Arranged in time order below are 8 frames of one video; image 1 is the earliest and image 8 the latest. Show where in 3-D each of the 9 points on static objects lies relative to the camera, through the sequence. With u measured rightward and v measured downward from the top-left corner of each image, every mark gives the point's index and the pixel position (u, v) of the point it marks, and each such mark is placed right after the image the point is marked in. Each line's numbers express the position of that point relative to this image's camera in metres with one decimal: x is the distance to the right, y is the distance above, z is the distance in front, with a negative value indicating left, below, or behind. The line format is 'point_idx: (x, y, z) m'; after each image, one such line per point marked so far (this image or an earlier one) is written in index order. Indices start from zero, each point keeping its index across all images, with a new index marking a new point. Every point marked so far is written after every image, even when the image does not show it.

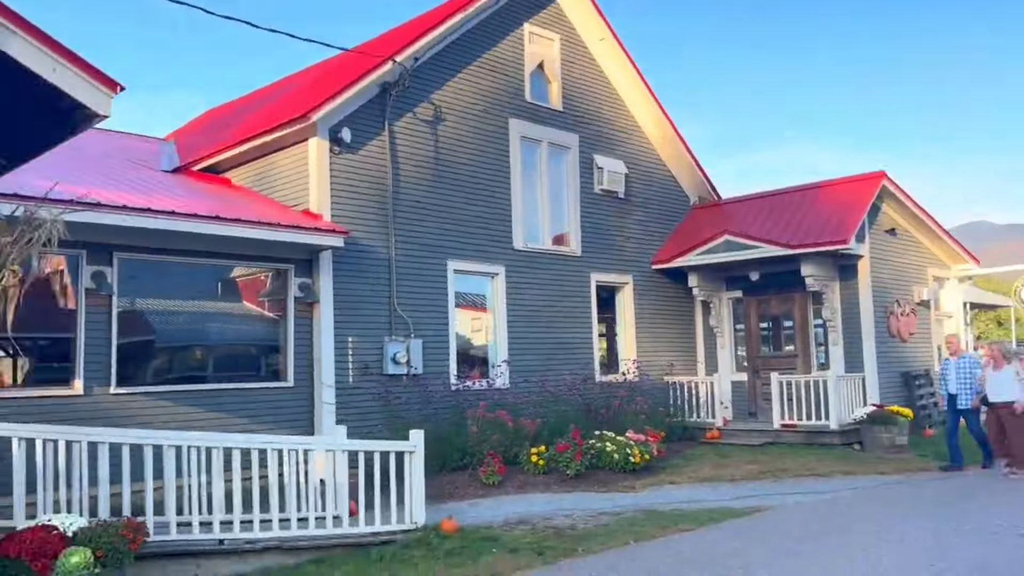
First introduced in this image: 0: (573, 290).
0: (+1.1, 0.0, +15.0) m
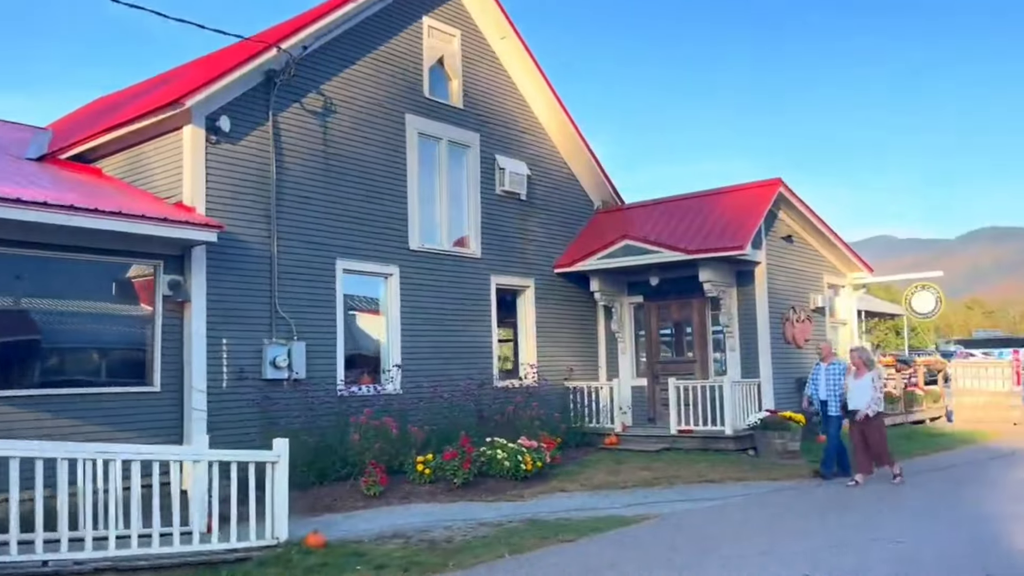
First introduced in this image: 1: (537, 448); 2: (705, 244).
0: (-0.7, -0.1, +14.5) m
1: (+0.4, -2.4, +11.9) m
2: (+3.4, +0.8, +14.6) m
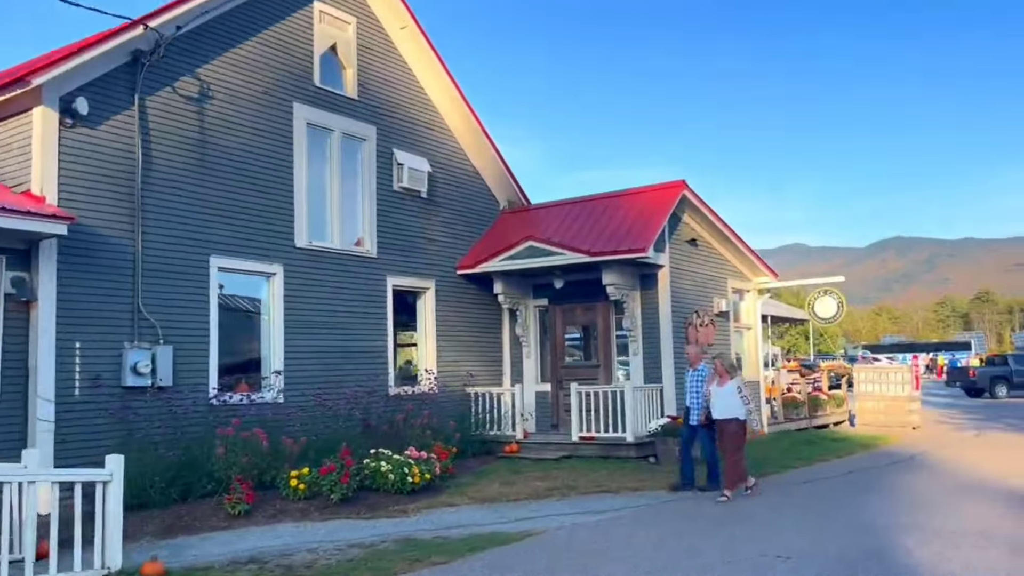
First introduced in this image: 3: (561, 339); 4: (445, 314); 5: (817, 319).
0: (-2.5, -0.1, +13.8) m
1: (-1.1, -2.4, +11.3) m
2: (+1.6, +0.7, +14.2) m
3: (+1.0, -1.0, +16.0) m
4: (-1.3, -0.5, +15.3) m
5: (+6.9, -0.7, +18.8) m
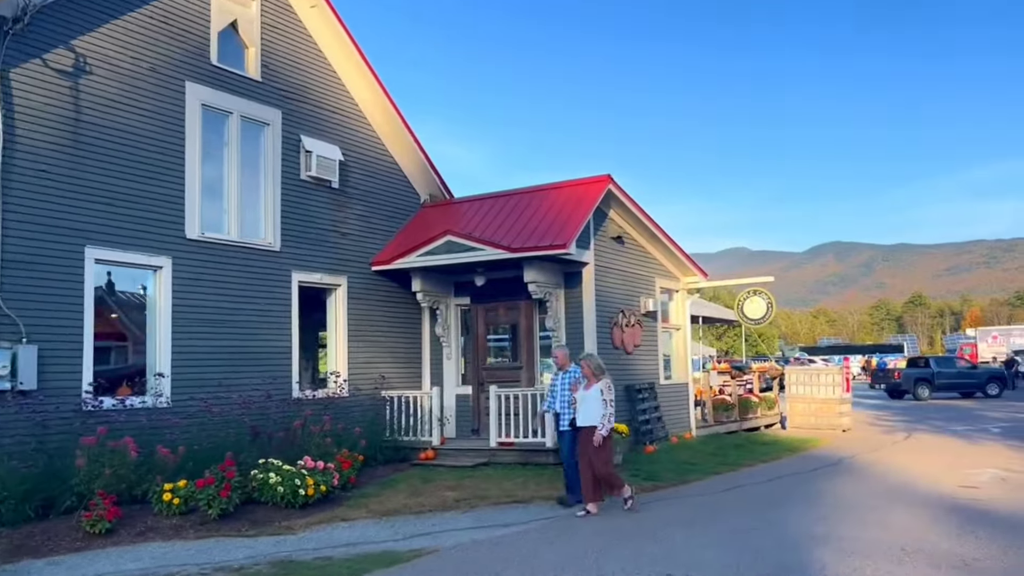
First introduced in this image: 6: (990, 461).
0: (-3.8, 0.0, +12.8) m
1: (-2.4, -2.3, +10.4) m
2: (+0.2, +0.8, +13.5) m
3: (-0.5, -0.9, +15.2) m
4: (-2.7, -0.4, +14.4) m
5: (+5.2, -0.7, +18.4) m
6: (+8.4, -3.0, +14.4) m
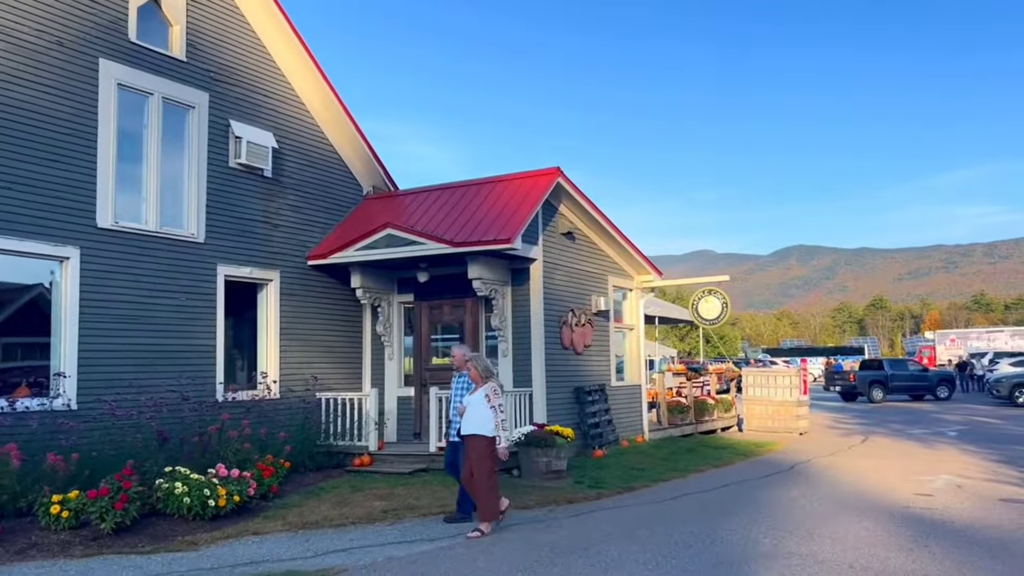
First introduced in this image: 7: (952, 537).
0: (-4.7, +0.1, +12.0) m
1: (-3.2, -2.2, +9.6) m
2: (-0.7, +0.8, +12.8) m
3: (-1.5, -0.9, +14.5) m
4: (-3.7, -0.3, +13.6) m
5: (+4.1, -0.7, +17.9) m
6: (+7.4, -3.1, +14.0) m
7: (+4.7, -2.6, +8.6) m
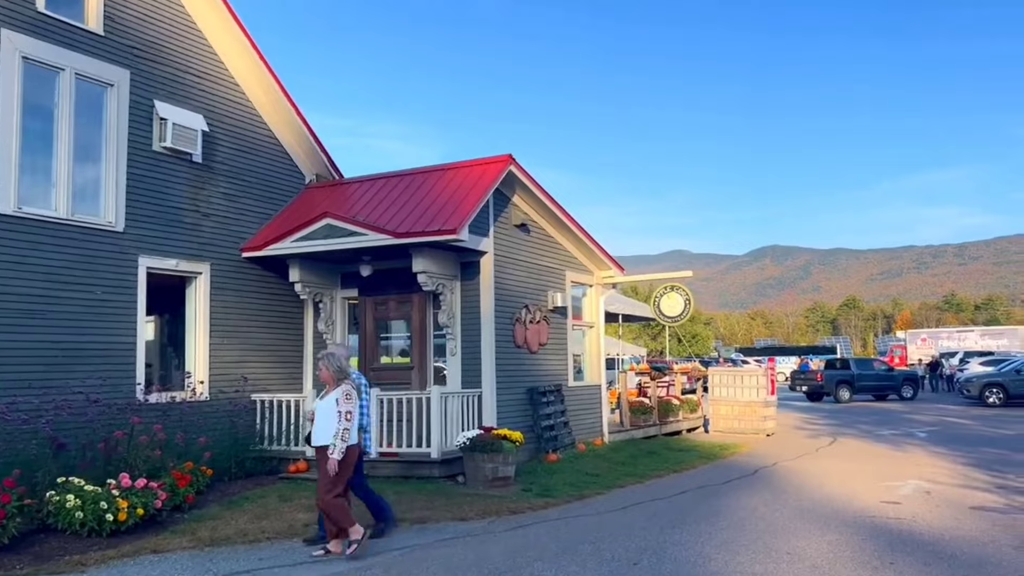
0: (-5.5, +0.1, +11.0) m
1: (-3.9, -2.1, +8.7) m
2: (-1.4, +0.9, +11.9) m
3: (-2.4, -0.8, +13.6) m
4: (-4.5, -0.2, +12.7) m
5: (+3.2, -0.6, +17.2) m
6: (+6.6, -3.0, +13.4) m
7: (+4.0, -2.5, +7.9) m
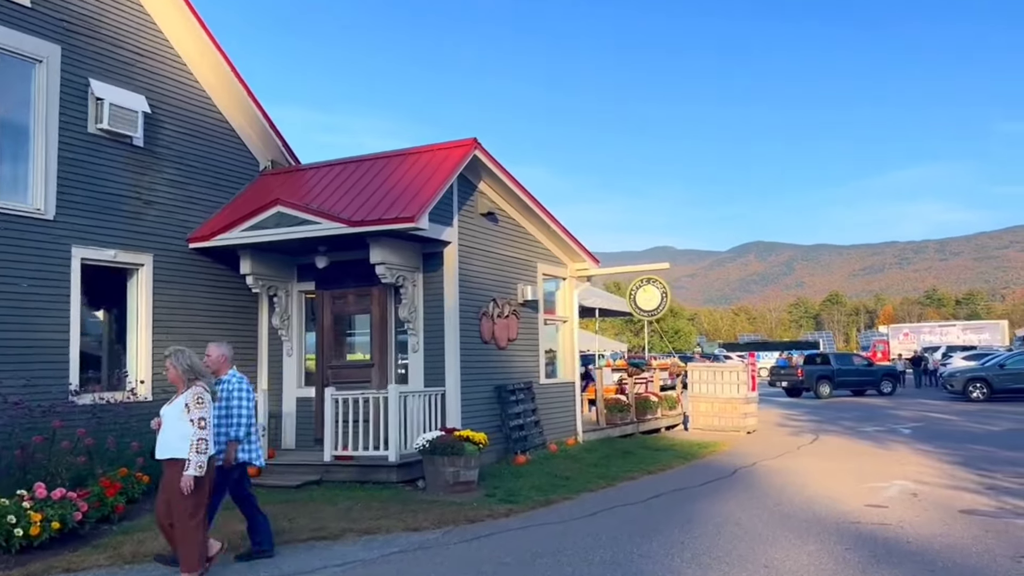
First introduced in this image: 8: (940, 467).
0: (-6.0, +0.2, +10.2) m
1: (-4.3, -2.0, +7.9) m
2: (-2.0, +1.0, +11.2) m
3: (-2.9, -0.7, +12.9) m
4: (-5.0, -0.1, +11.9) m
5: (+2.6, -0.5, +16.5) m
6: (+6.1, -2.8, +12.8) m
7: (+3.6, -2.4, +7.3) m
8: (+6.8, -2.8, +13.0) m
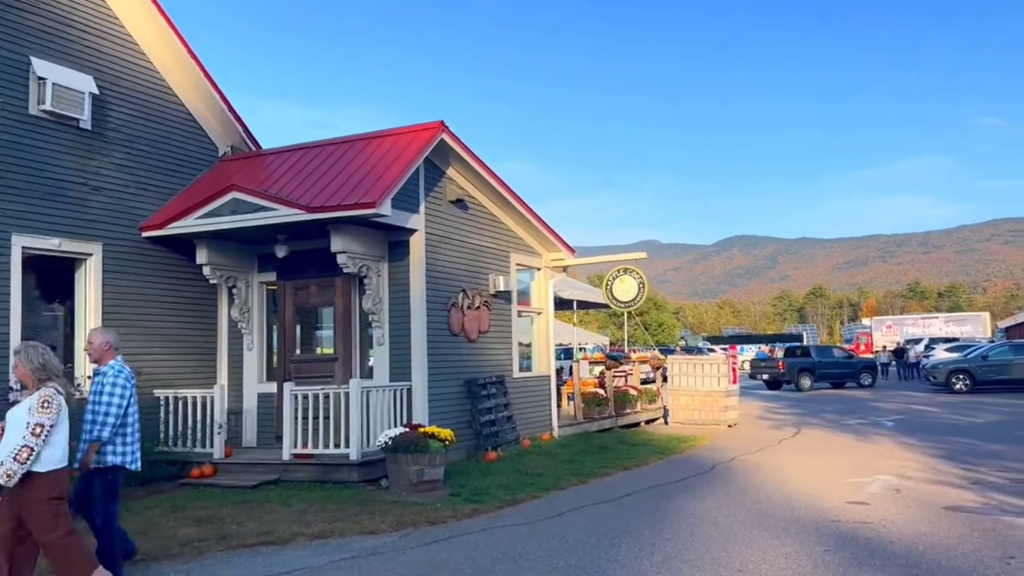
0: (-6.4, +0.4, +9.6) m
1: (-4.7, -1.9, +7.3) m
2: (-2.4, +1.1, +10.6) m
3: (-3.3, -0.5, +12.3) m
4: (-5.4, 0.0, +11.3) m
5: (+2.1, -0.3, +16.1) m
6: (+5.6, -2.7, +12.4) m
7: (+3.2, -2.3, +6.8) m
8: (+6.3, -2.7, +12.6) m
